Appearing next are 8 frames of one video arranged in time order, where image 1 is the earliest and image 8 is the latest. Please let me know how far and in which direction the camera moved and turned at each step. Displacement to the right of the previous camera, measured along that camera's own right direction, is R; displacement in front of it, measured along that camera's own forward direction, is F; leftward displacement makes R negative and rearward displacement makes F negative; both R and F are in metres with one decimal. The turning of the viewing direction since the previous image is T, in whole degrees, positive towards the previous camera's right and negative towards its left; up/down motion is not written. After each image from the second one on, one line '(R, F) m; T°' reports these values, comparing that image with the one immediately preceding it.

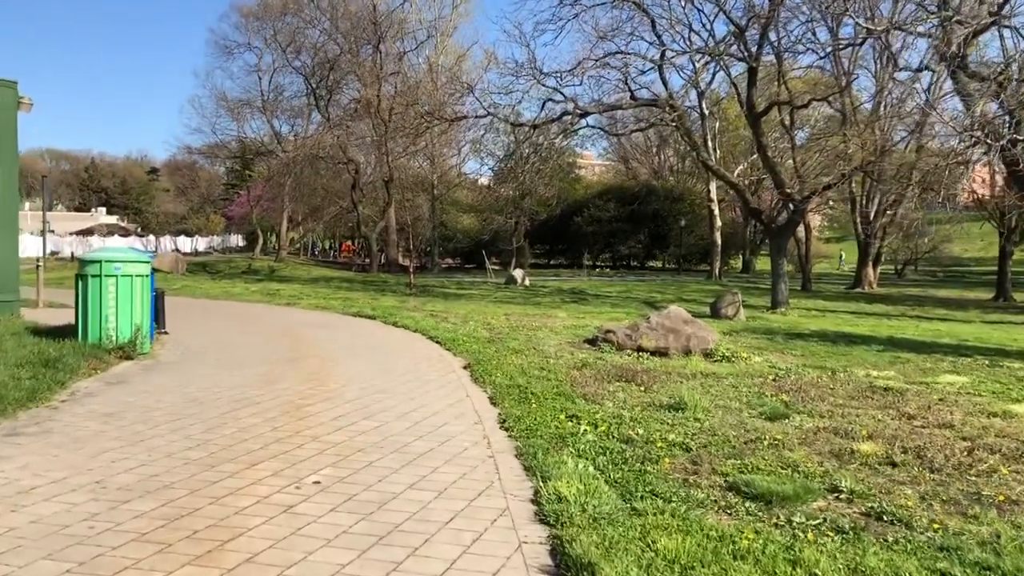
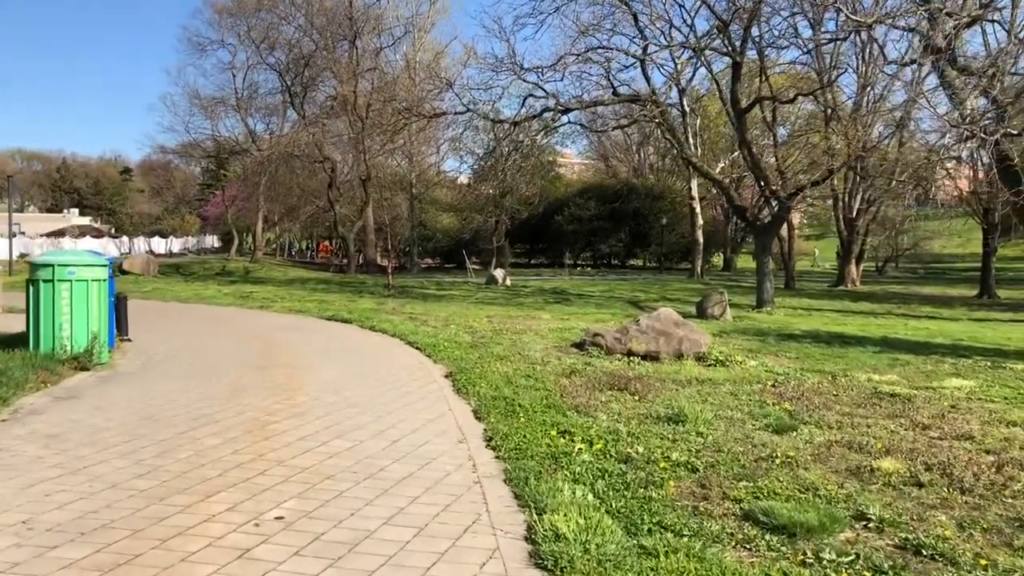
(0.0, +0.5) m; +1°
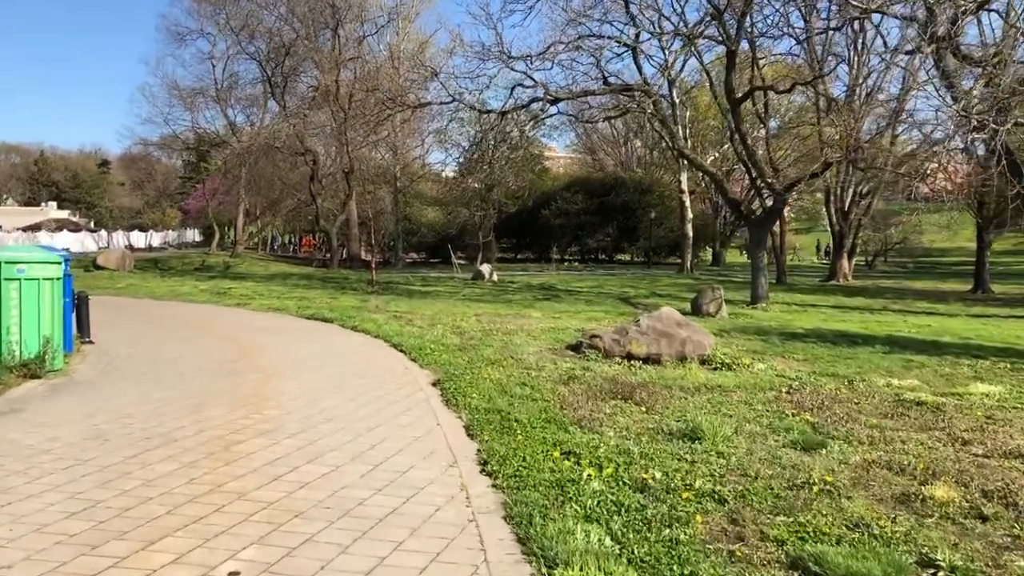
(-0.1, +0.6) m; +1°
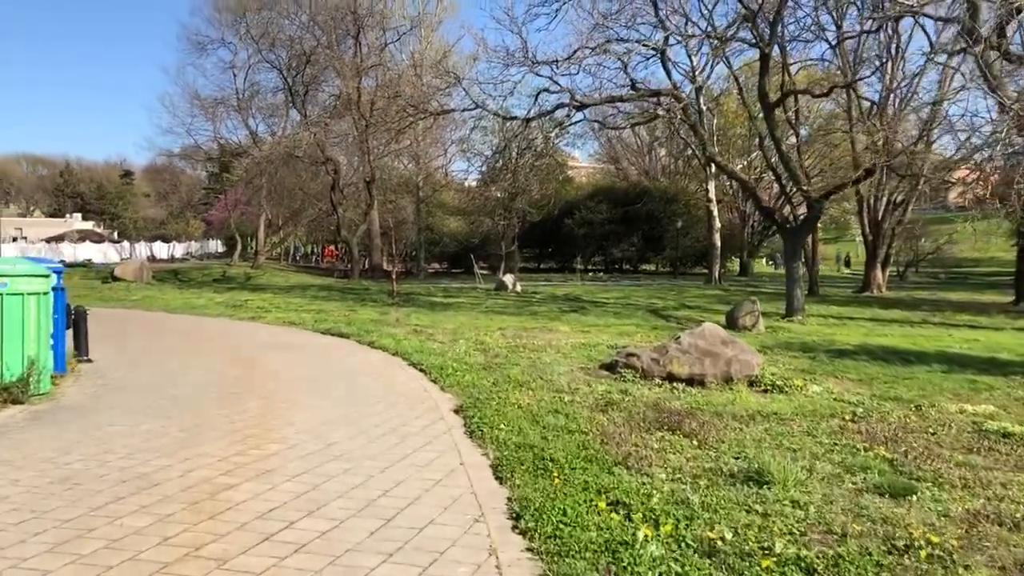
(-0.1, +0.7) m; -1°
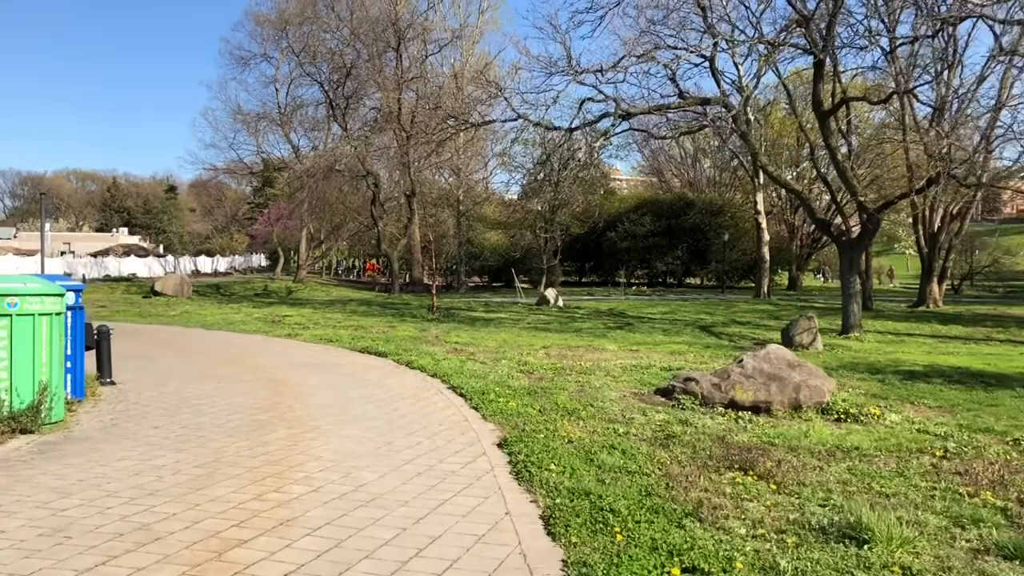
(-0.1, +0.6) m; -2°
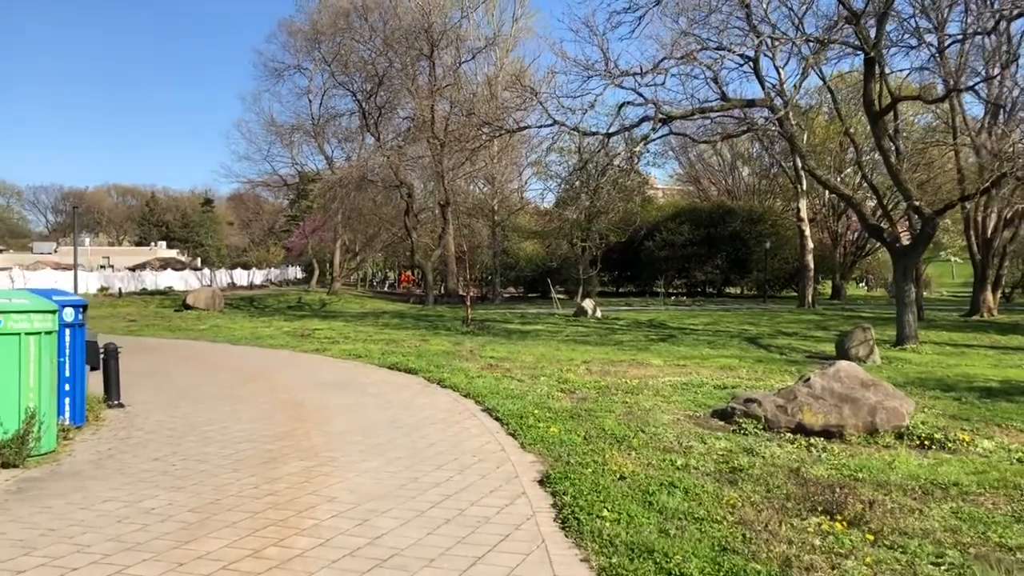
(0.0, +0.7) m; -2°
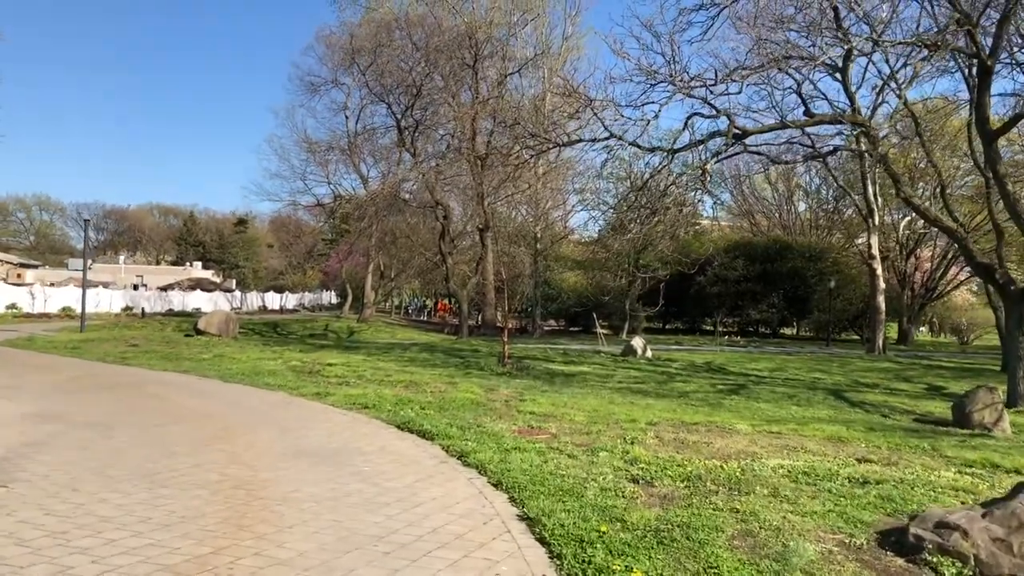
(-0.1, +2.5) m; -2°
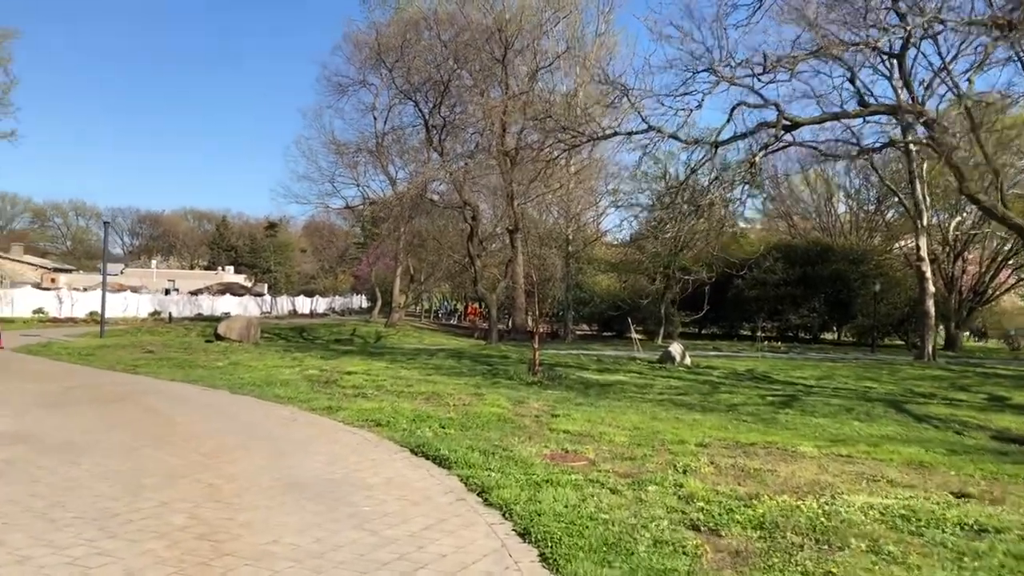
(0.0, +1.1) m; -2°
